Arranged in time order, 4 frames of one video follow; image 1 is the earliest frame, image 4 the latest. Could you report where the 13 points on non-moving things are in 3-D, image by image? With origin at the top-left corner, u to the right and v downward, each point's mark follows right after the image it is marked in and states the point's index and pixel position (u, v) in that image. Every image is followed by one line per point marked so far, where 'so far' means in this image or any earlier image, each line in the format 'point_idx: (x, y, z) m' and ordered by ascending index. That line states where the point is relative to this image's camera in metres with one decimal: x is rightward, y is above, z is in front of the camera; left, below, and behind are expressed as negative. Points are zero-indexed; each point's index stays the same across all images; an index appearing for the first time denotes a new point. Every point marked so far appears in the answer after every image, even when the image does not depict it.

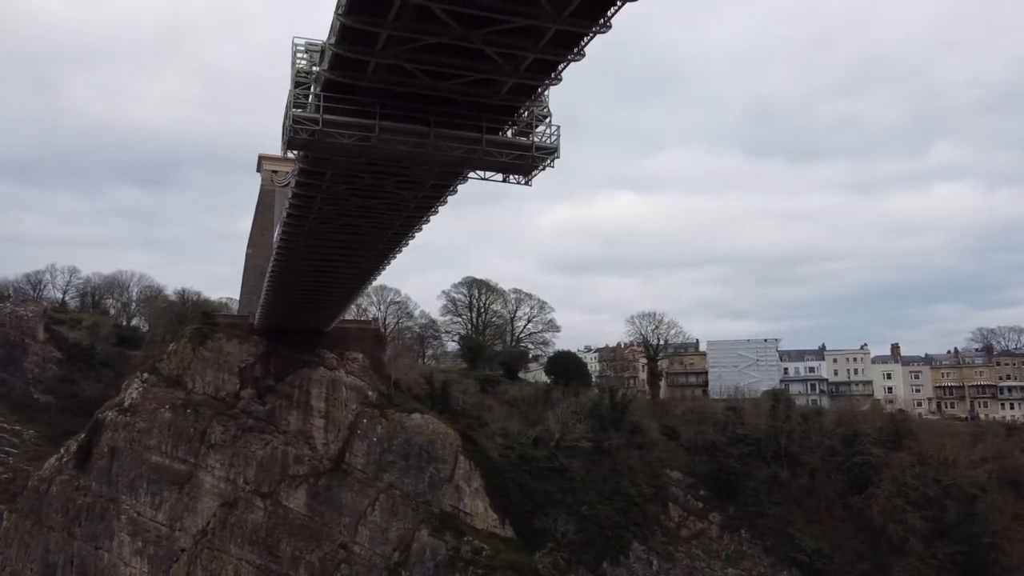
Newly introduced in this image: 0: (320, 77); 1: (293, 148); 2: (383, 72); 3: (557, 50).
0: (-2.0, +2.2, +8.7) m
1: (-2.5, +1.6, +9.2) m
2: (-1.3, +2.3, +8.6) m
3: (+0.5, +2.4, +8.2) m
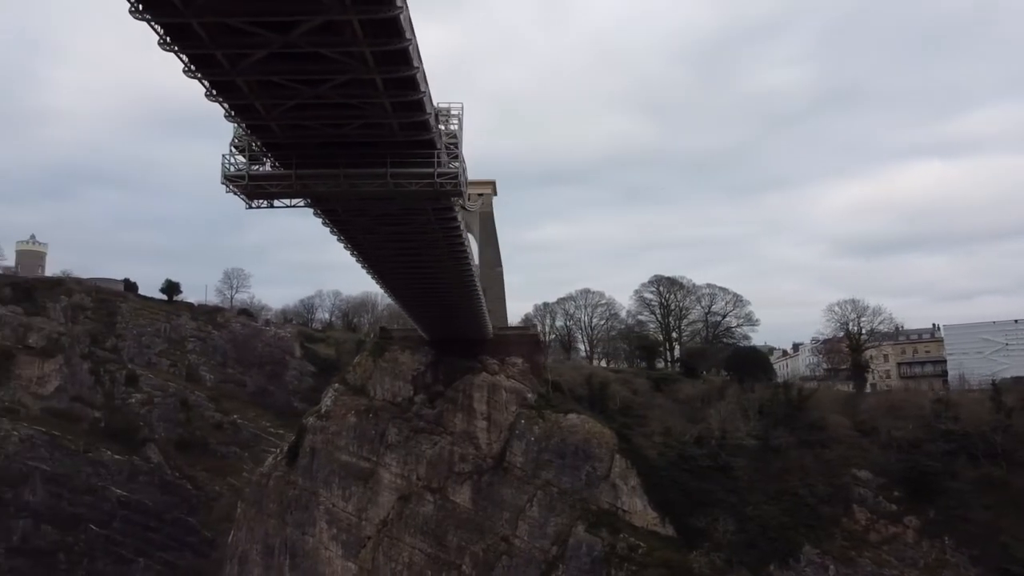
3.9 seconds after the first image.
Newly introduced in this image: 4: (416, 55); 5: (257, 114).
0: (-3.4, +1.9, +10.4) m
1: (-3.6, +1.2, +11.1) m
2: (-2.8, +2.0, +10.2) m
3: (-1.2, +2.2, +9.2) m
4: (-1.0, +2.4, +8.5) m
5: (-3.0, +2.1, +9.7) m
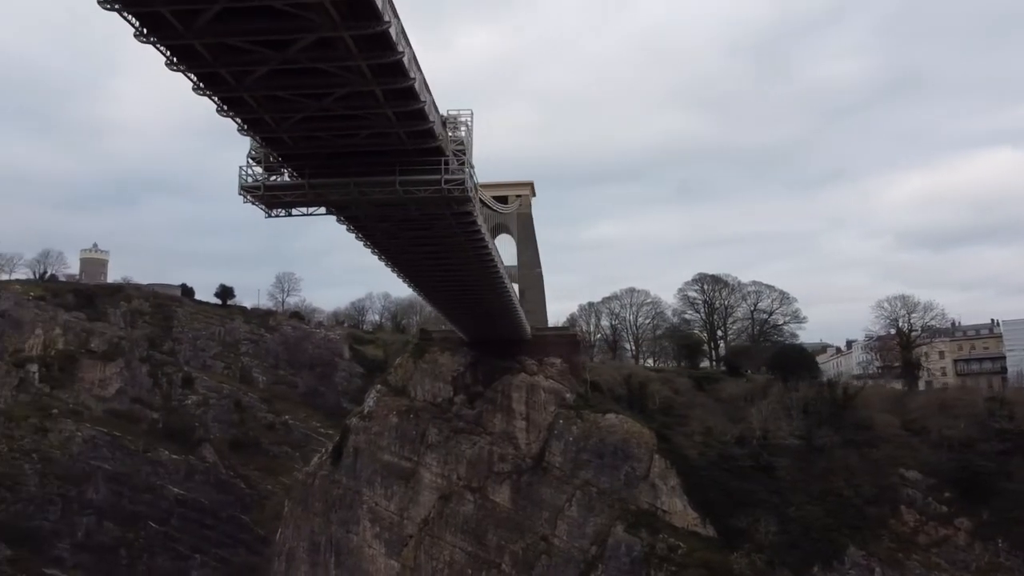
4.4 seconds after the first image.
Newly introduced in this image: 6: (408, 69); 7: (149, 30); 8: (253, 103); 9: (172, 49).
0: (-3.3, +1.8, +10.8) m
1: (-3.5, +1.1, +11.5) m
2: (-2.7, +1.9, +10.5) m
3: (-1.2, +2.1, +9.4) m
4: (-1.1, +2.4, +8.7) m
5: (-3.0, +2.0, +10.1) m
6: (-1.1, +2.4, +8.8) m
7: (-3.4, +2.4, +7.6) m
8: (-2.9, +2.1, +9.3) m
9: (-3.4, +2.4, +8.1) m
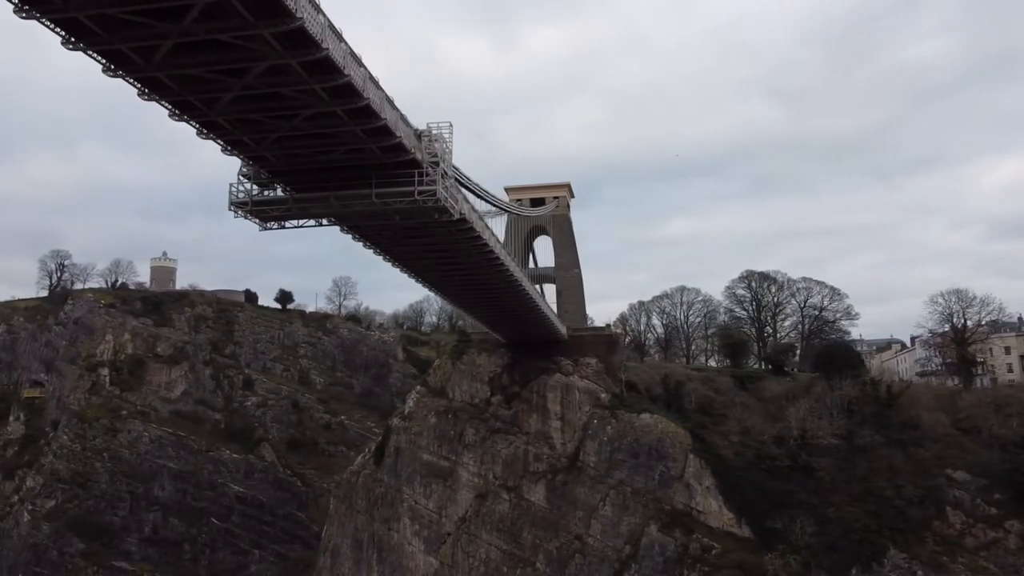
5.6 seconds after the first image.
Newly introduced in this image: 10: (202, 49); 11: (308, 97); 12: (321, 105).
0: (-3.7, +1.6, +11.5) m
1: (-3.8, +1.0, +12.1) m
2: (-3.1, +1.8, +11.1) m
3: (-1.7, +2.0, +9.9) m
4: (-1.6, +2.3, +9.2) m
5: (-3.4, +1.9, +10.7) m
6: (-1.7, +2.2, +9.2) m
7: (-4.0, +2.3, +8.3) m
8: (-3.4, +2.0, +10.0) m
9: (-4.0, +2.2, +8.7) m
10: (-3.2, +2.5, +8.4) m
11: (-2.3, +2.1, +9.2) m
12: (-2.2, +2.1, +9.3) m
